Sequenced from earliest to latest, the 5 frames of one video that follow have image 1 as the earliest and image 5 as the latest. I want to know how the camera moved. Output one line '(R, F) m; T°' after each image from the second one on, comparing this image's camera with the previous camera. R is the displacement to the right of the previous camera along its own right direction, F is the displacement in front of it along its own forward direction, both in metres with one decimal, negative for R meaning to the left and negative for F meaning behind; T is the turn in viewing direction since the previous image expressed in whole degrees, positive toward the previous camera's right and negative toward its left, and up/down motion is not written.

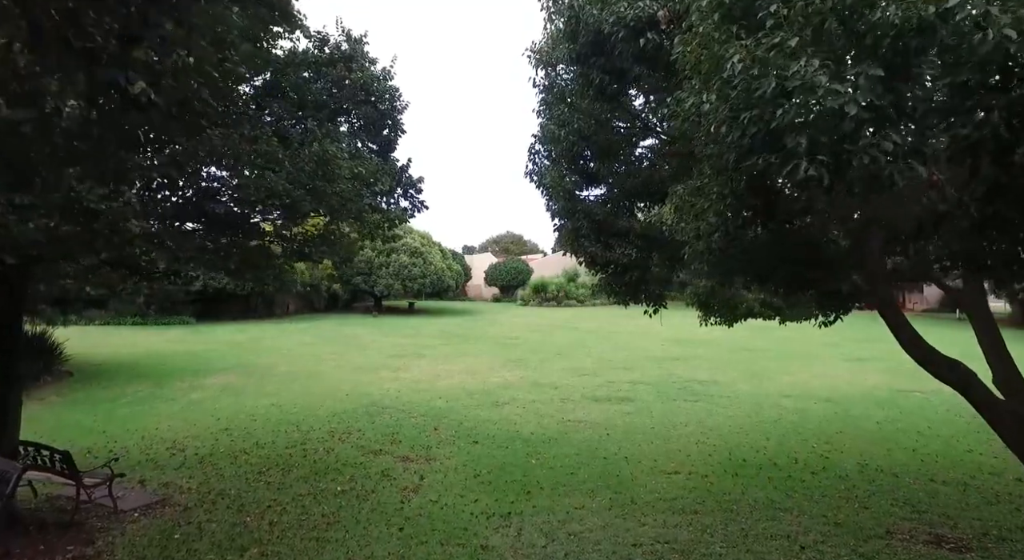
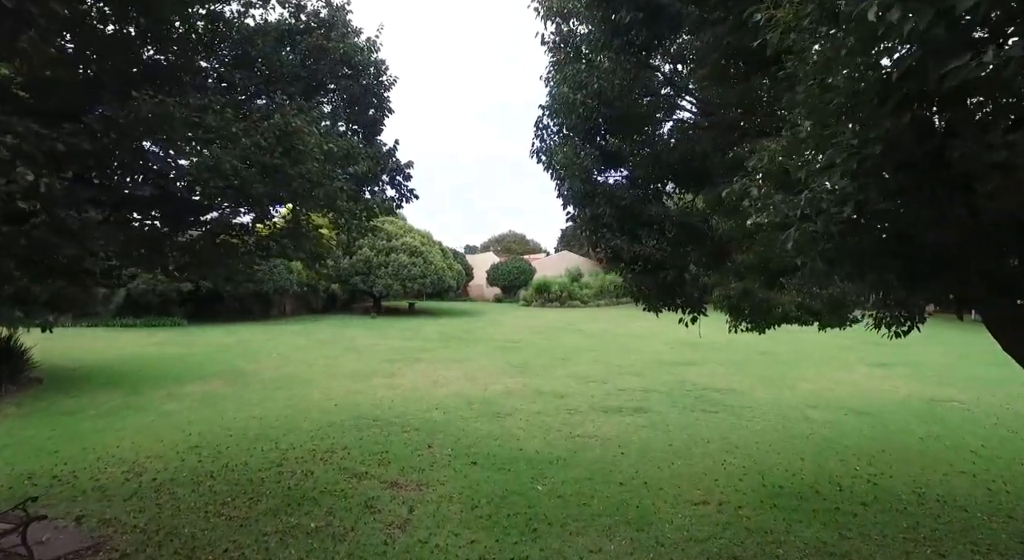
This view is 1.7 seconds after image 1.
(0.0, +0.6) m; 0°
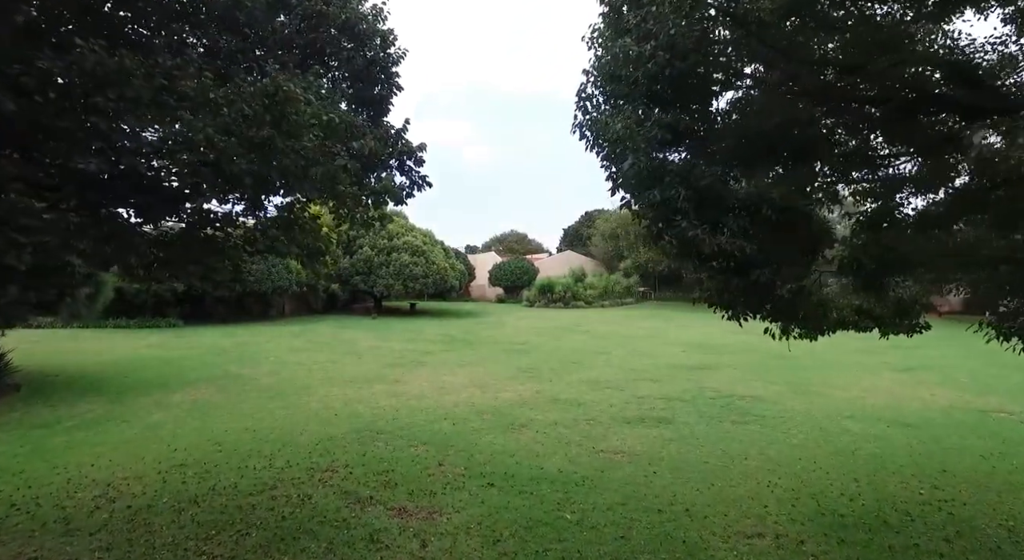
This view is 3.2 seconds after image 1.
(-0.2, +0.5) m; 0°
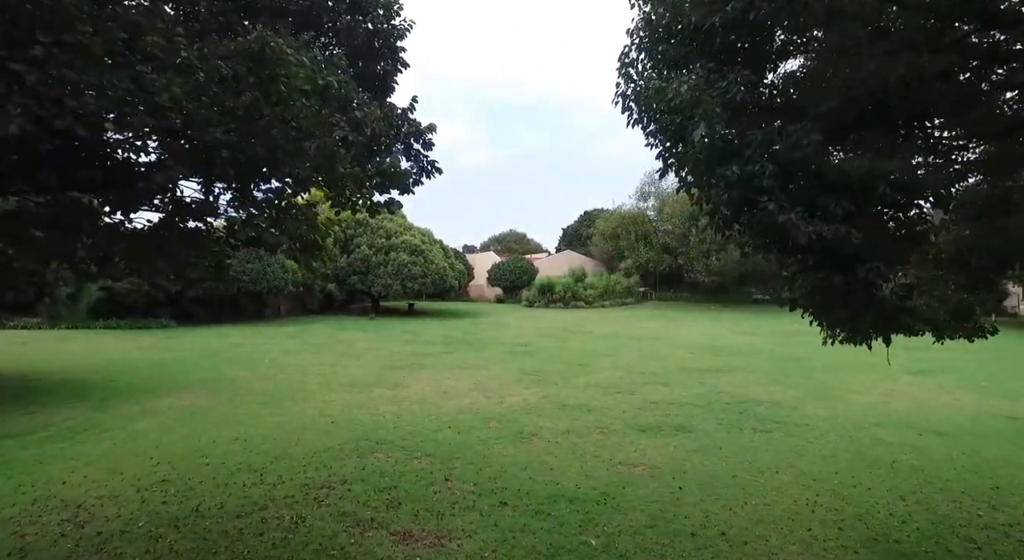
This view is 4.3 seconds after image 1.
(-0.1, +0.4) m; 0°
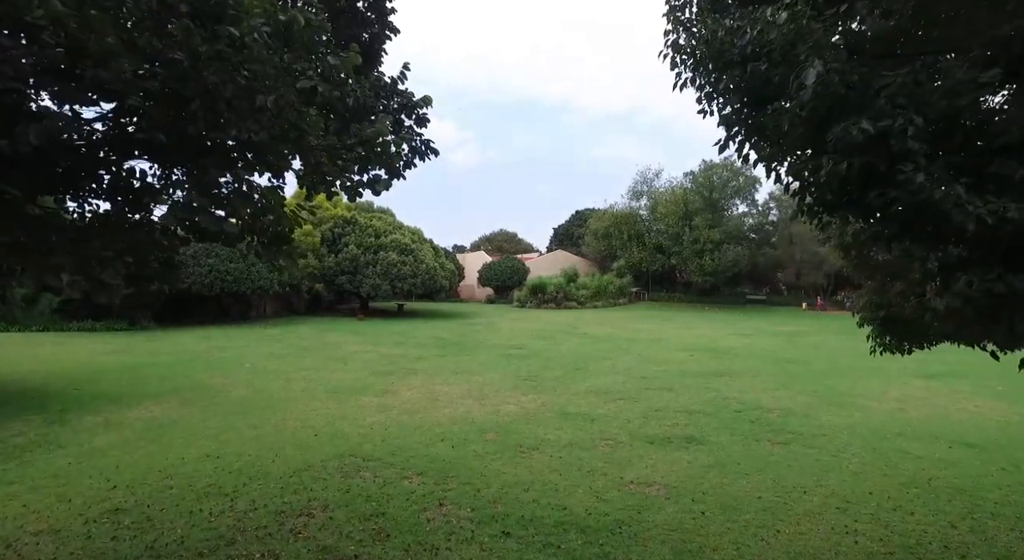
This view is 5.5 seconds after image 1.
(-0.1, +0.5) m; +1°
